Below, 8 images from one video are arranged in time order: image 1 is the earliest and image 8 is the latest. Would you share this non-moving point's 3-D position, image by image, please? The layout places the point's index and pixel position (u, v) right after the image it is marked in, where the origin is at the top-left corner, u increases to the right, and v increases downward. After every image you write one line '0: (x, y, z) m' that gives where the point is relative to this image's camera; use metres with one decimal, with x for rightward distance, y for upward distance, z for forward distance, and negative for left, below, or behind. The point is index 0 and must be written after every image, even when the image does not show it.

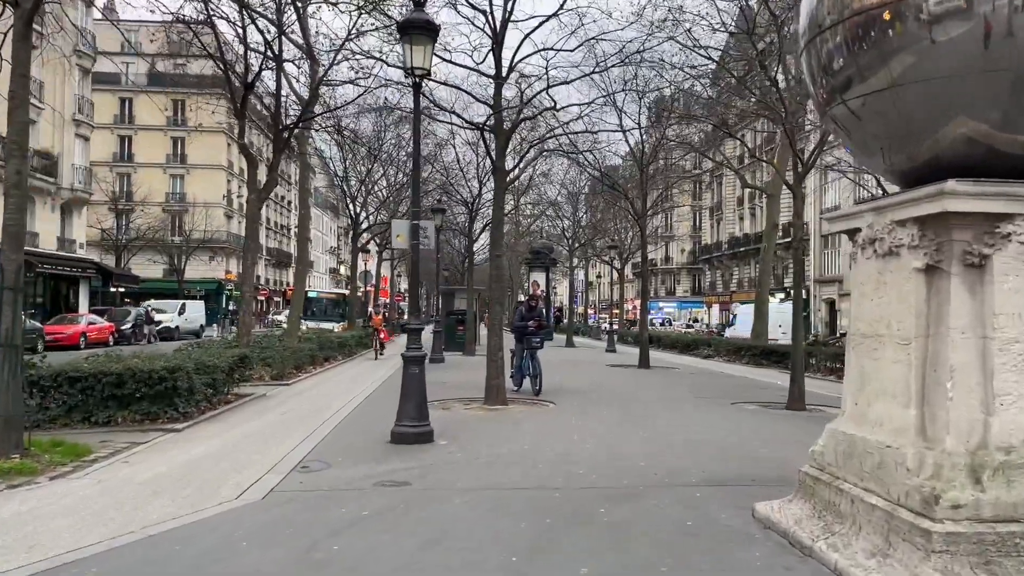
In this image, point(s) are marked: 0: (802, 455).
0: (+2.6, -1.6, +7.0) m
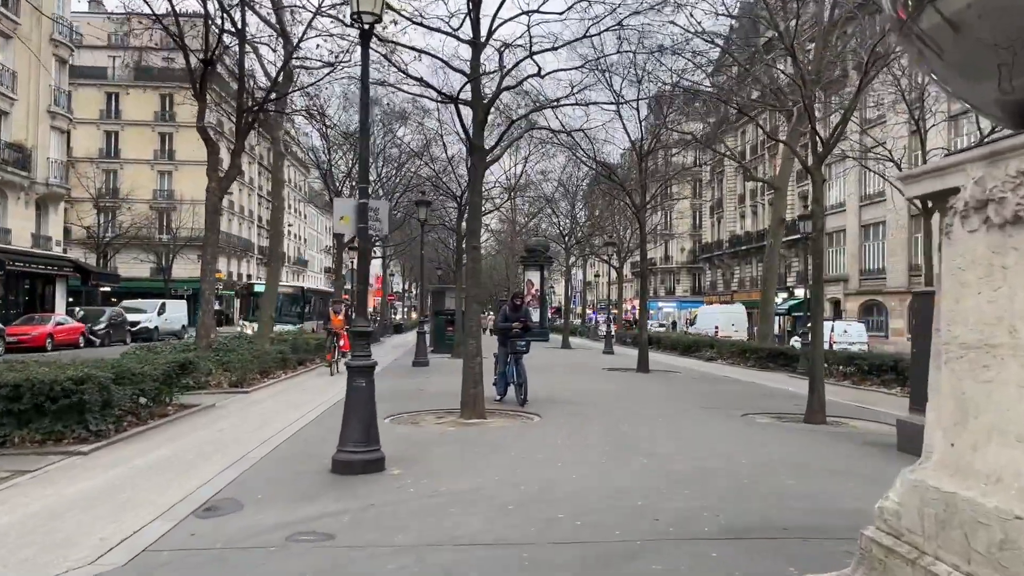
0: (+2.4, -1.5, +5.7) m
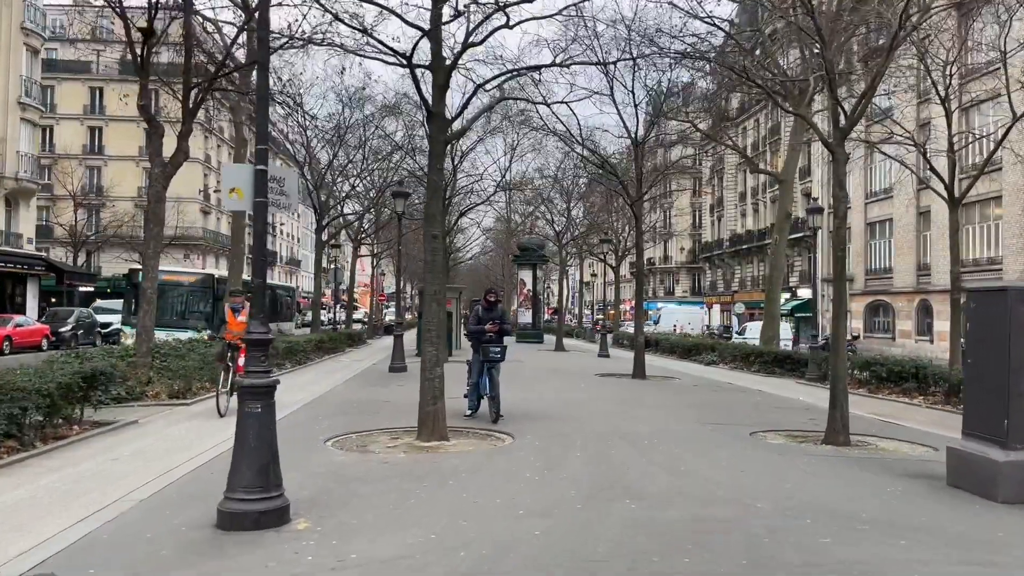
0: (+2.1, -1.5, +4.2) m
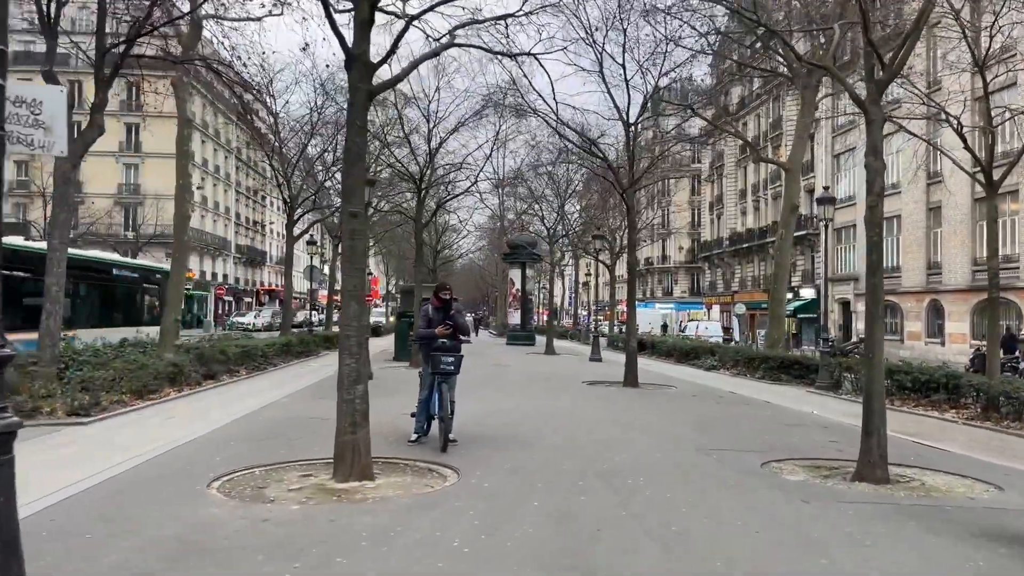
0: (+1.6, -1.4, +2.4) m
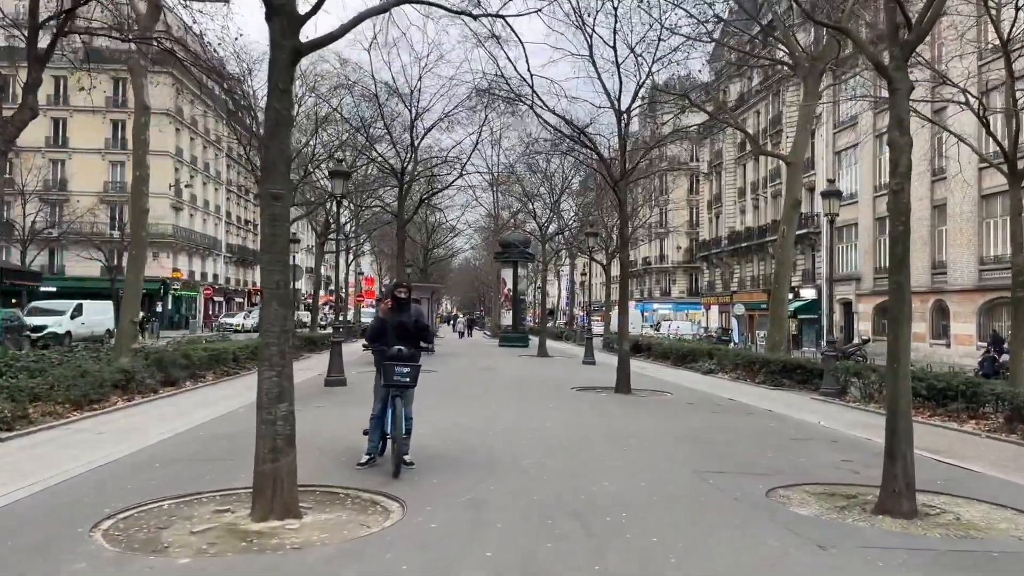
0: (+1.3, -1.4, +1.4) m
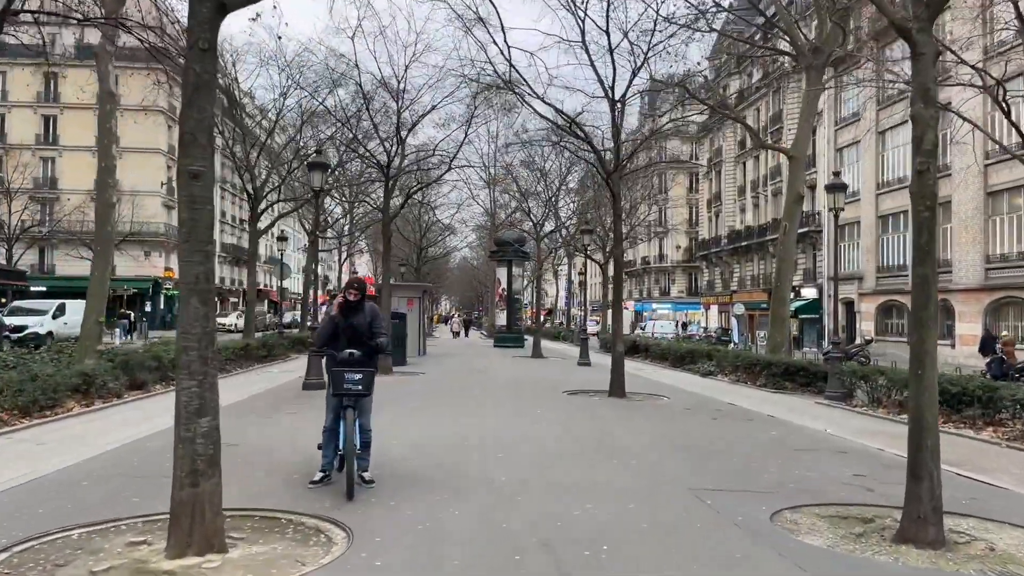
0: (+1.1, -1.4, +0.7) m
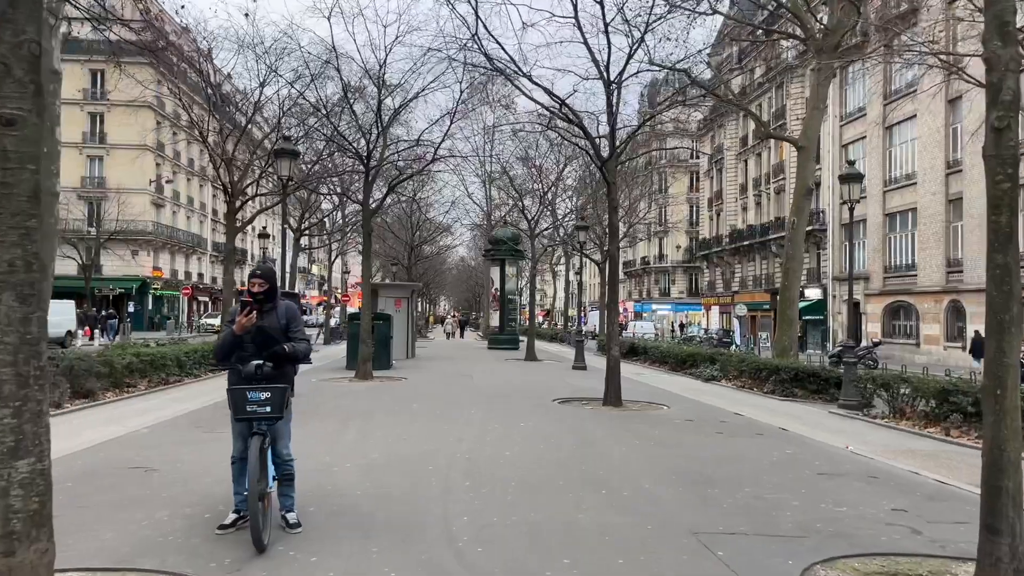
0: (+0.9, -1.3, -0.5) m
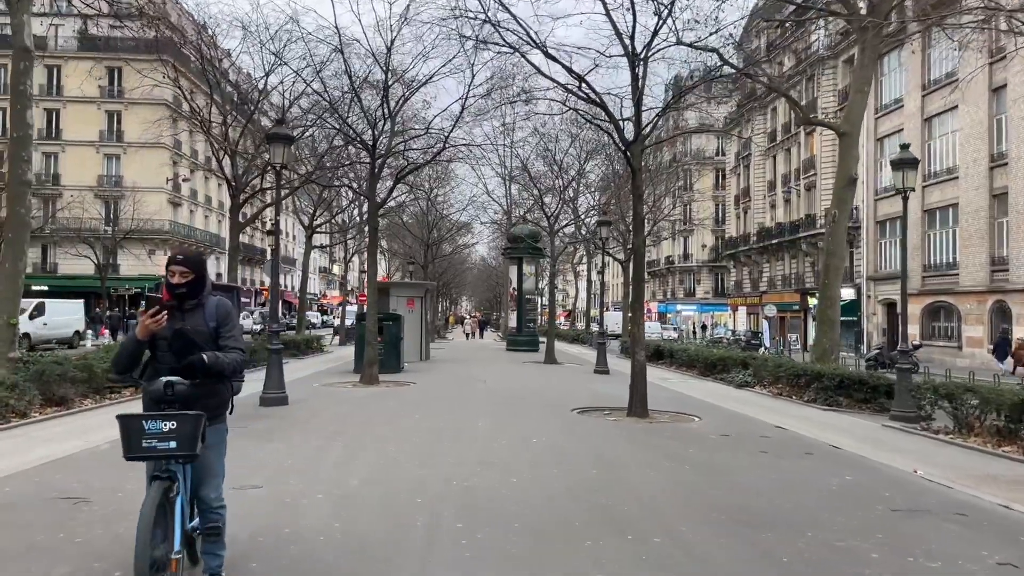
0: (+0.7, -1.3, -1.7) m
